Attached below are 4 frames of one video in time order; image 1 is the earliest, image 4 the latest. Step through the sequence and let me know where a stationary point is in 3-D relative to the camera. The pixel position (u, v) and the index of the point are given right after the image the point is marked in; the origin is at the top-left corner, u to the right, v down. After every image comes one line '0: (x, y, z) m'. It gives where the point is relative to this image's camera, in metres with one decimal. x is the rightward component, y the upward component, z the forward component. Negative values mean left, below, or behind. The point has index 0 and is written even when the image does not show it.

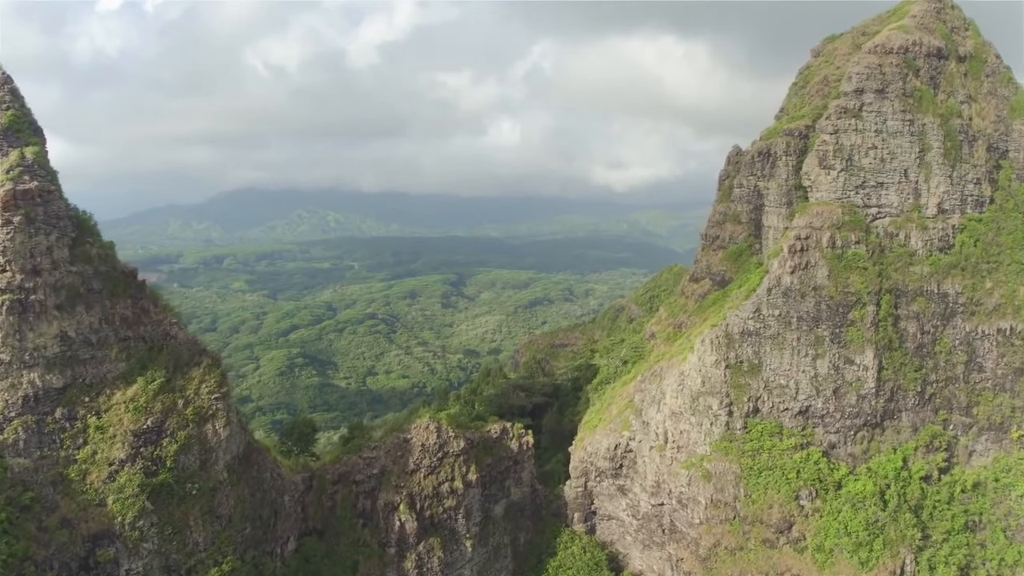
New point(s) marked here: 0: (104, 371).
0: (-12.2, -2.5, +18.6) m
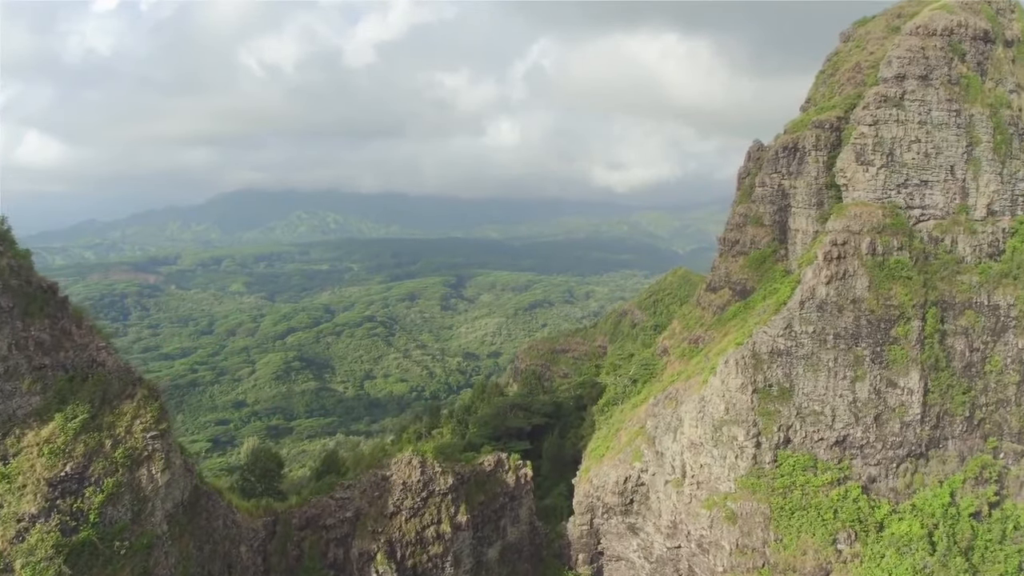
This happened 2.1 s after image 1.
0: (-12.4, -3.0, +15.4) m
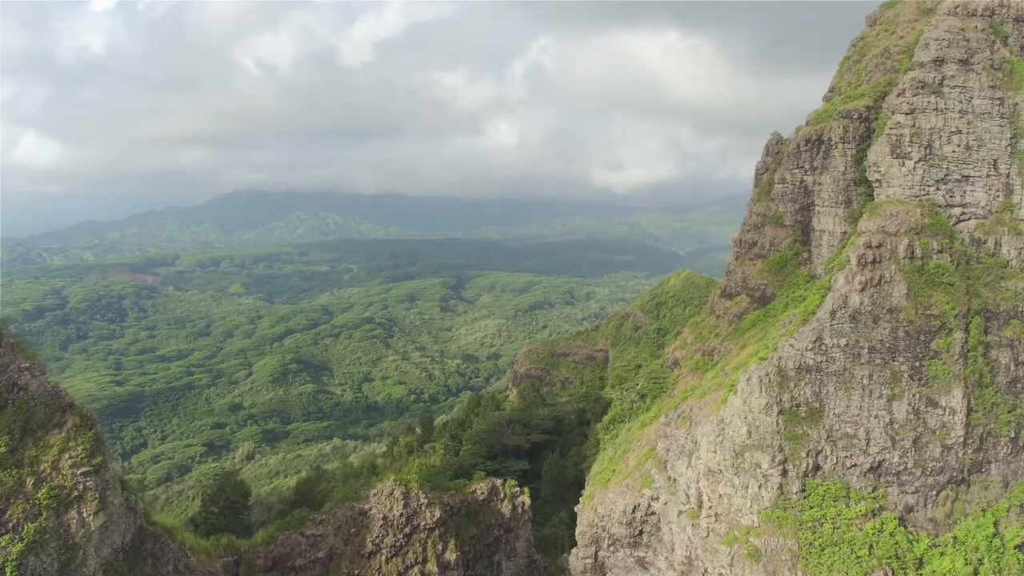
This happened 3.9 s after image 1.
0: (-12.5, -3.2, +13.0) m
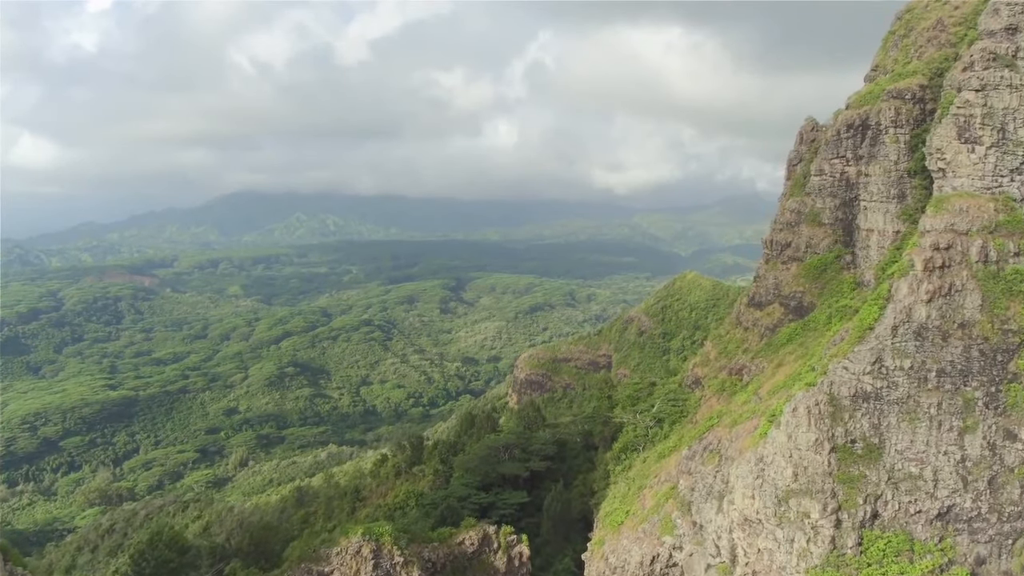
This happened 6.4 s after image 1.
0: (-12.7, -3.5, +9.7) m
